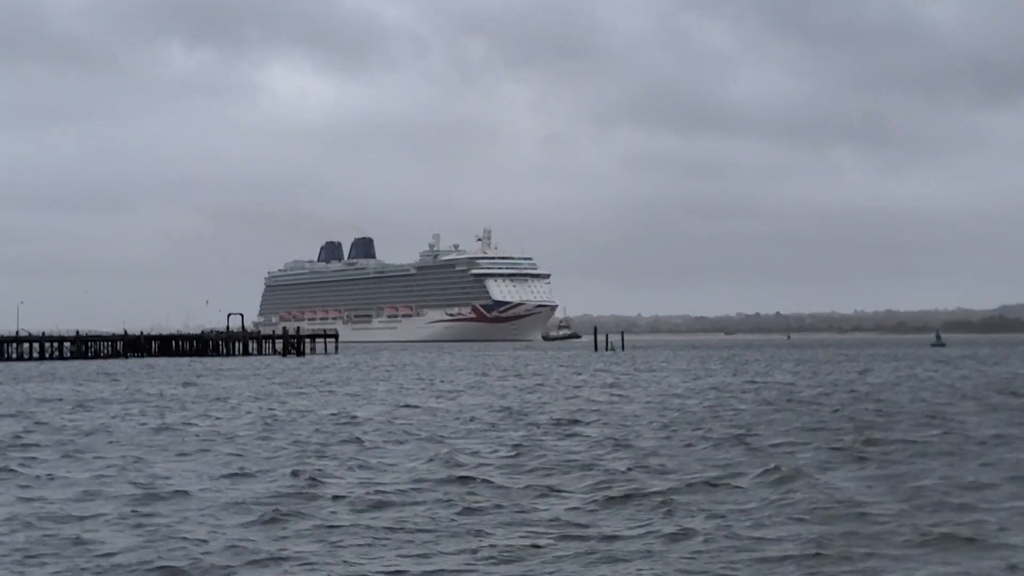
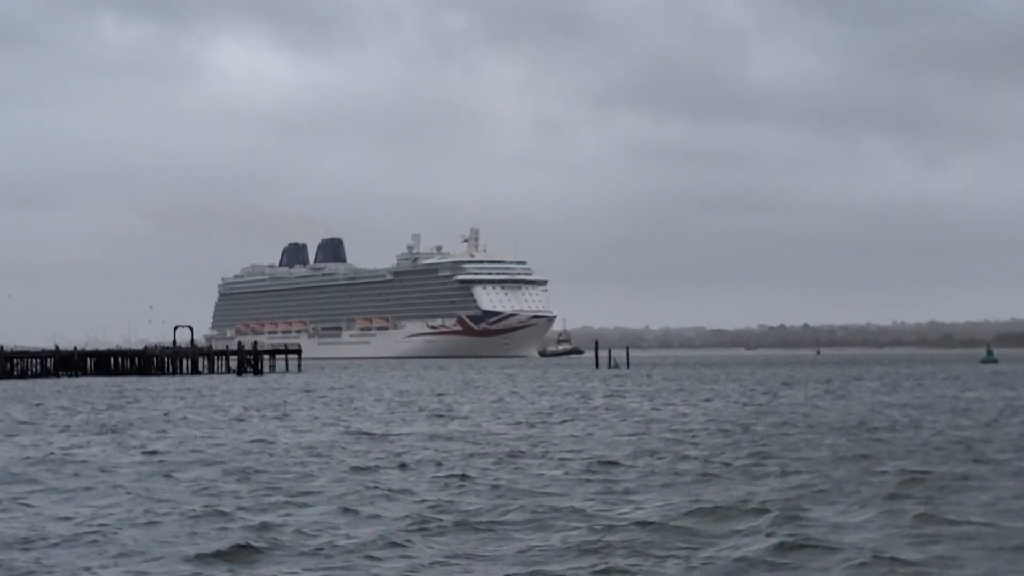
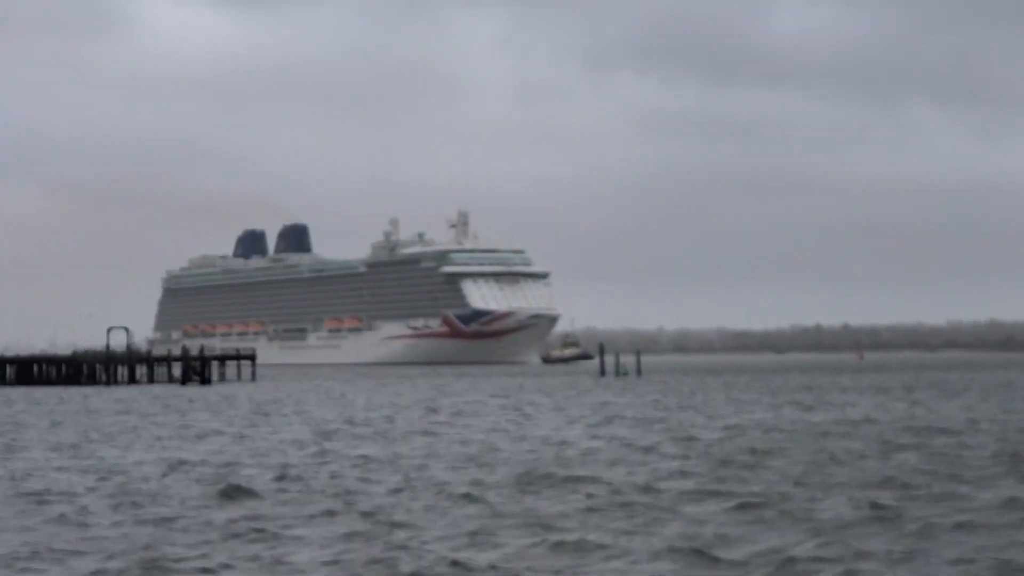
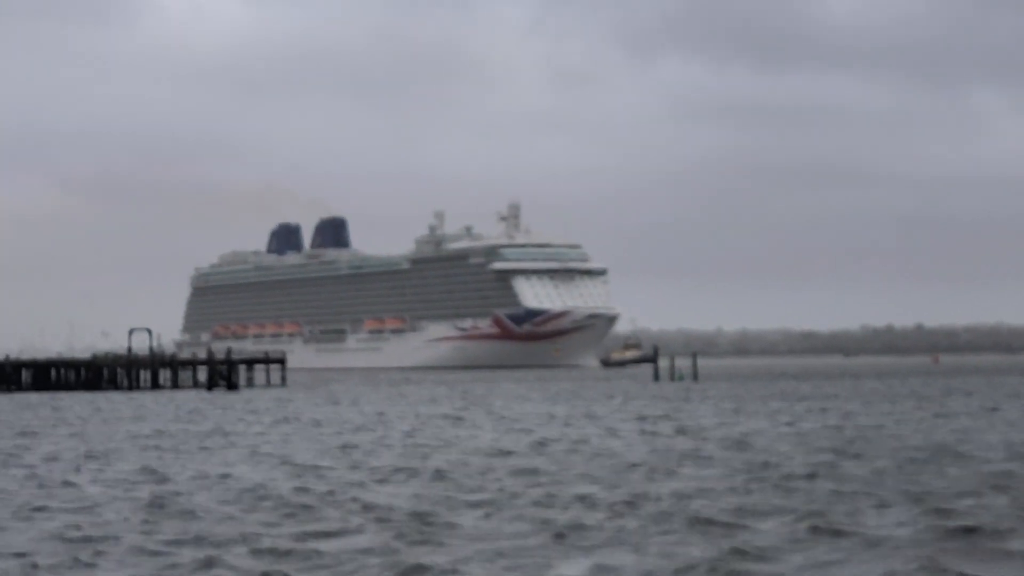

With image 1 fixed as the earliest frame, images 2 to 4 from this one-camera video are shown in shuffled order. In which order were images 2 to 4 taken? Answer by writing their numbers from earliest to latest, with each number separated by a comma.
2, 3, 4
